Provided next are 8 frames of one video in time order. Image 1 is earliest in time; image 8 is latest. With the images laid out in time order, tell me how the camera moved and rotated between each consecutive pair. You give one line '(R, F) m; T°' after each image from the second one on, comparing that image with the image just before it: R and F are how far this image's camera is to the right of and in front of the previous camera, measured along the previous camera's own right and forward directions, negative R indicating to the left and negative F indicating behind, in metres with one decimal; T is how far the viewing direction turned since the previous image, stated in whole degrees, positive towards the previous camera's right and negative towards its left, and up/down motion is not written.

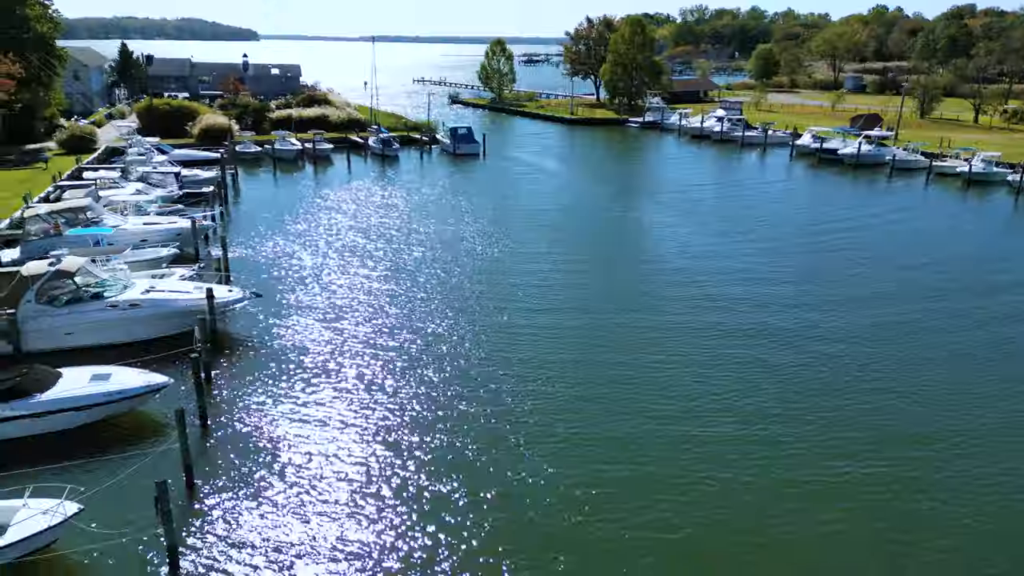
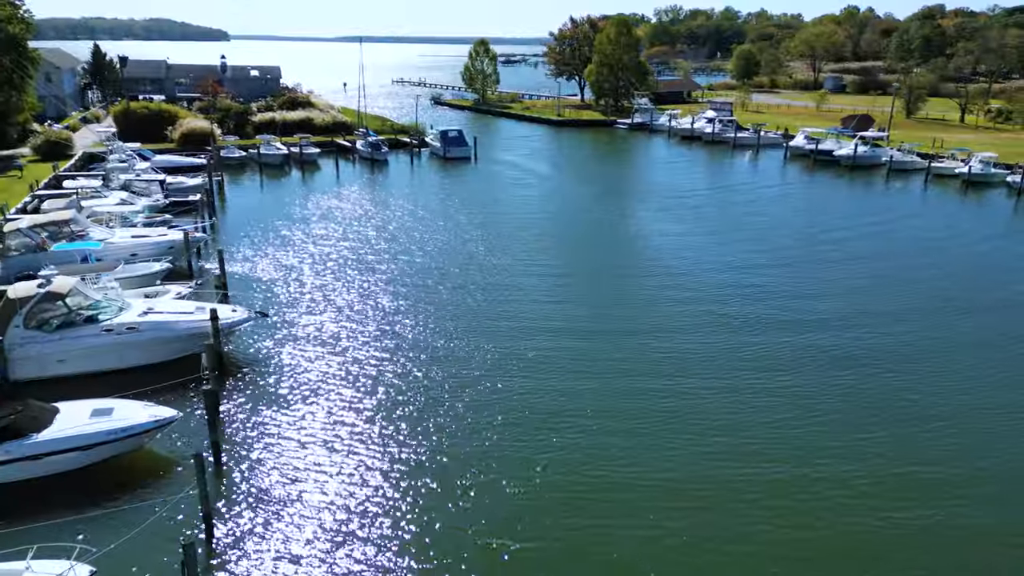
(-1.1, +1.0) m; +2°
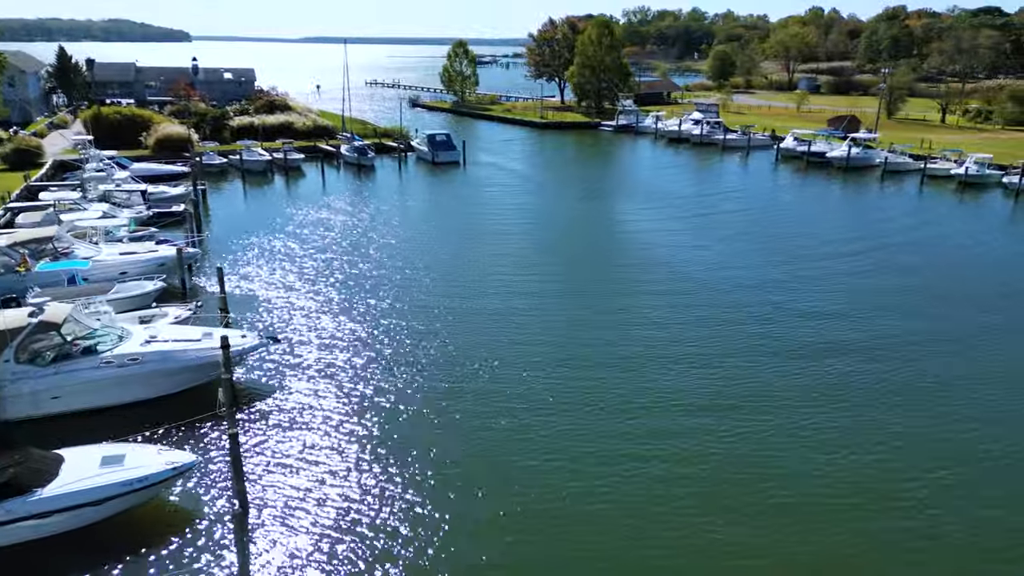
(-1.4, +1.2) m; +2°
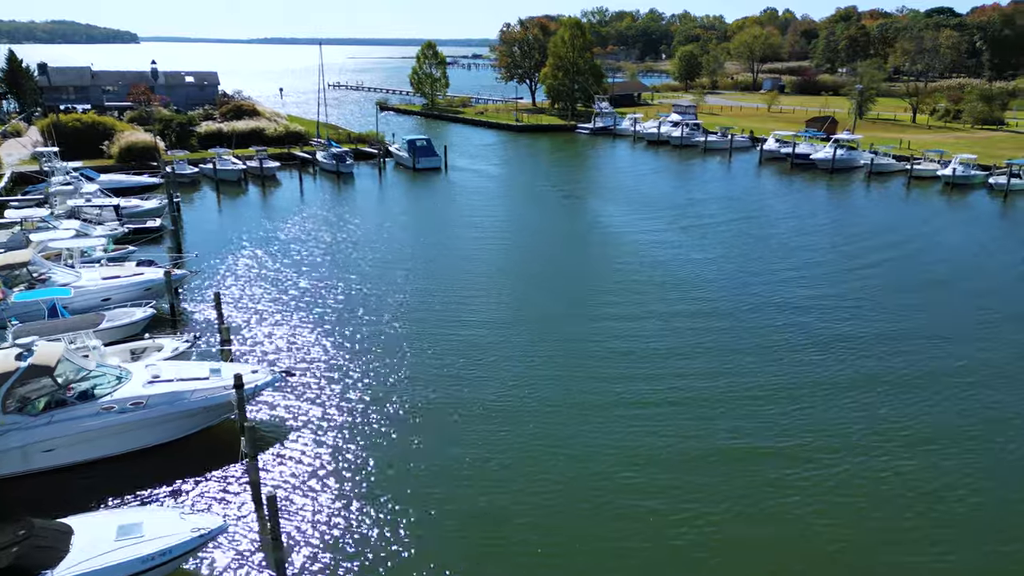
(-1.6, +1.2) m; +3°
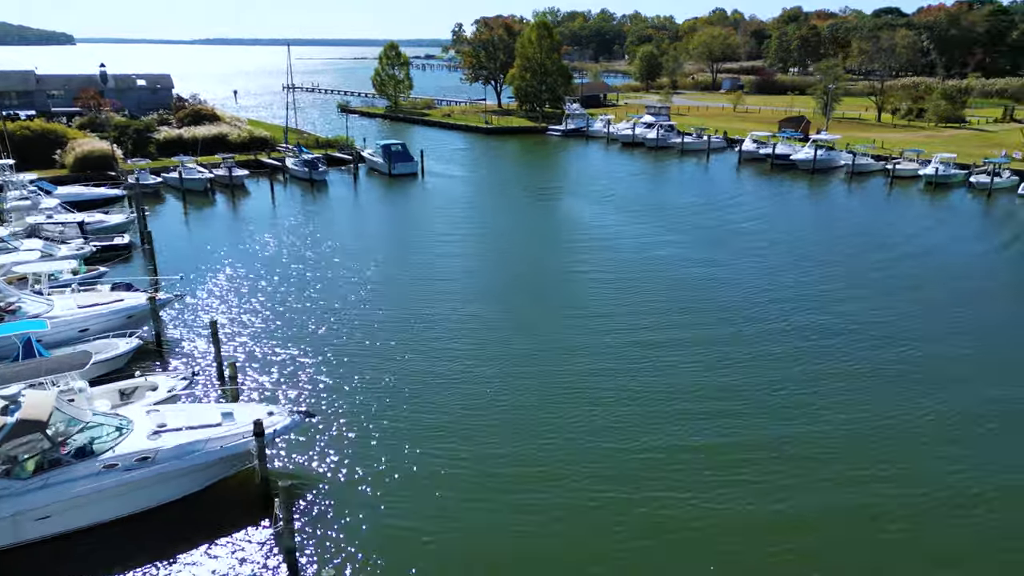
(-1.7, +1.4) m; +3°
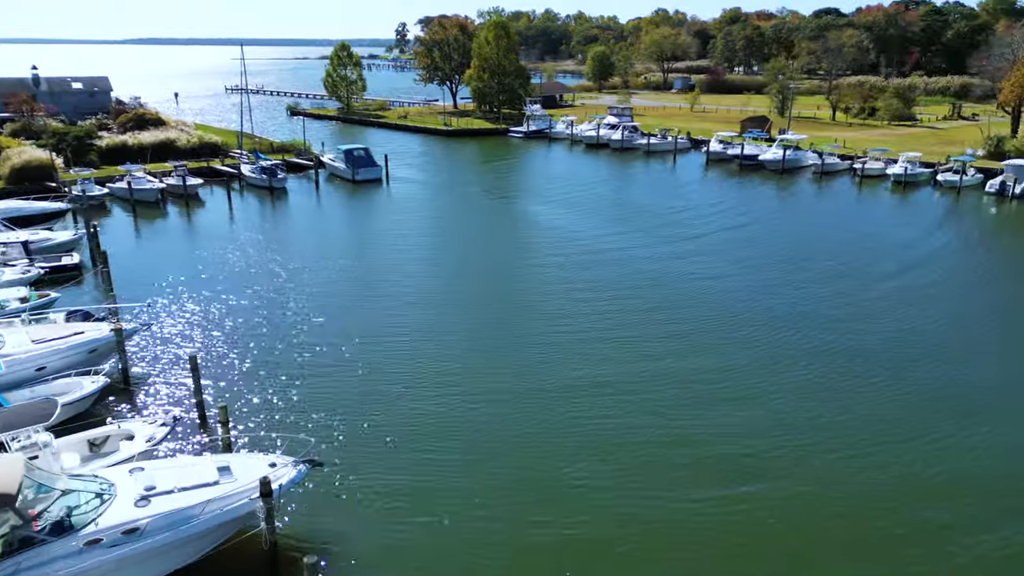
(-1.3, +1.3) m; +4°
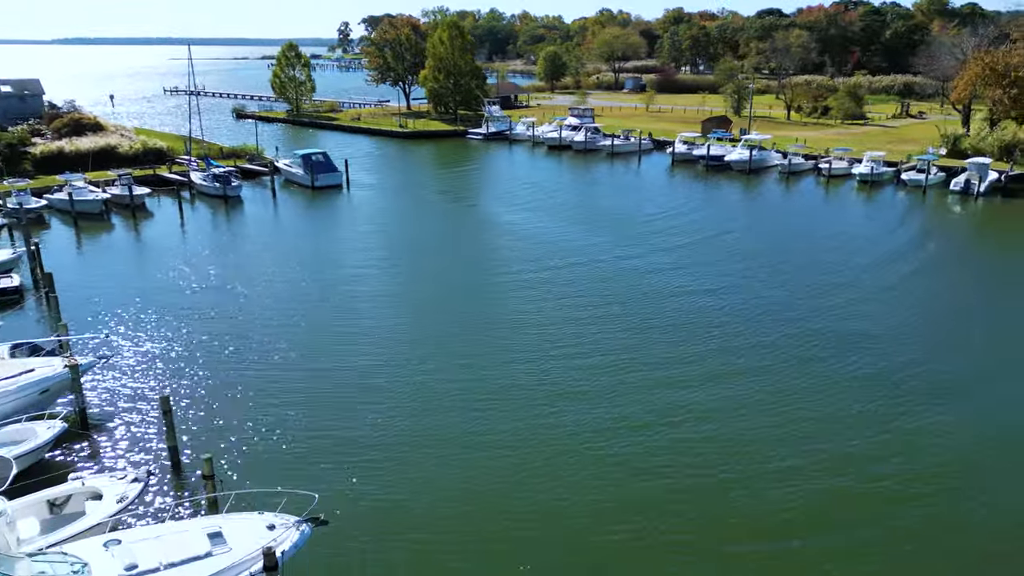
(-1.1, +1.3) m; +4°
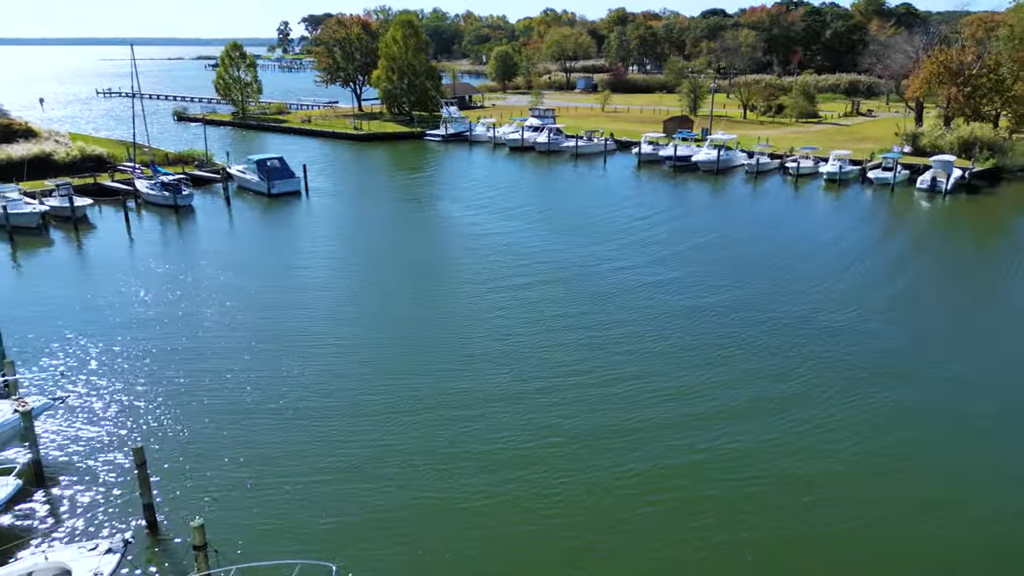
(-1.2, +1.4) m; +4°
